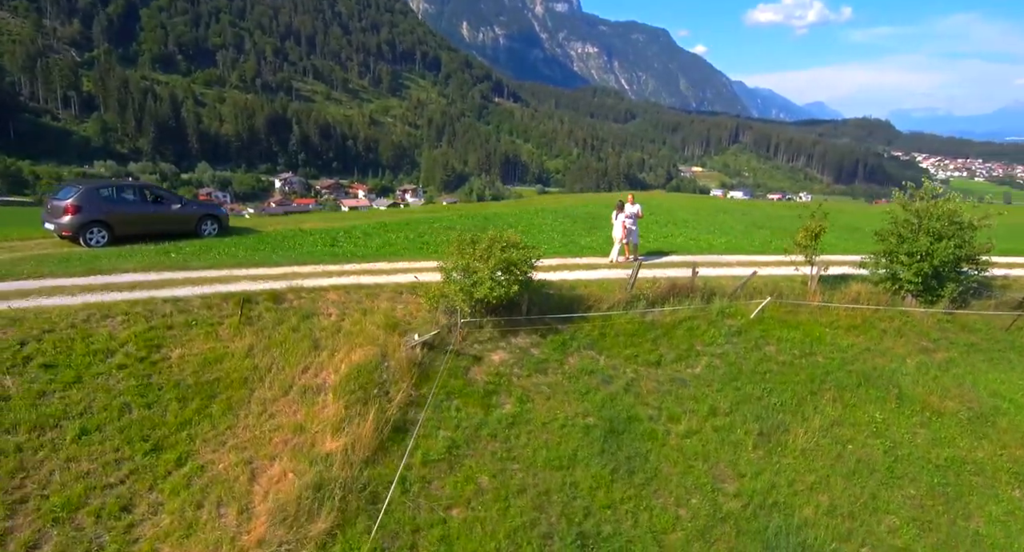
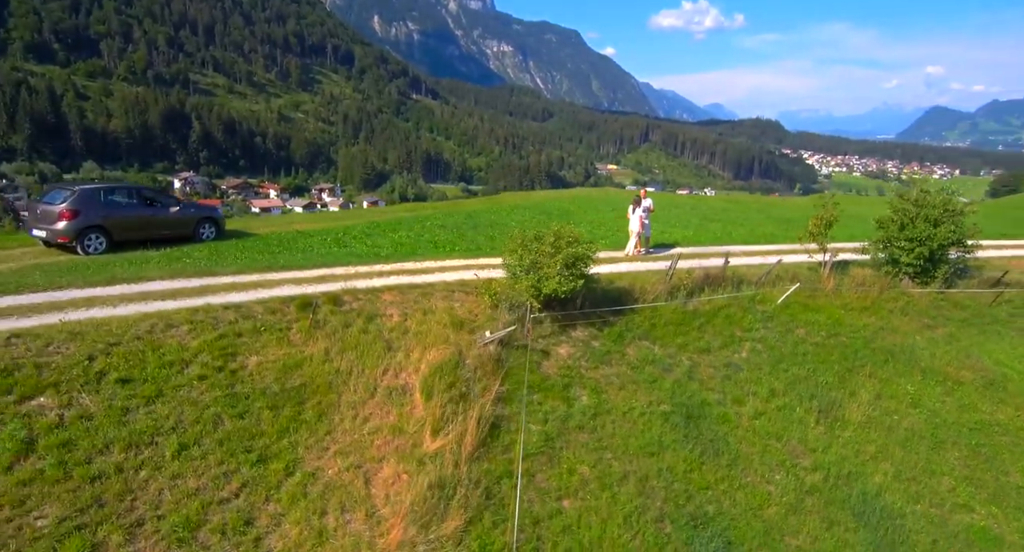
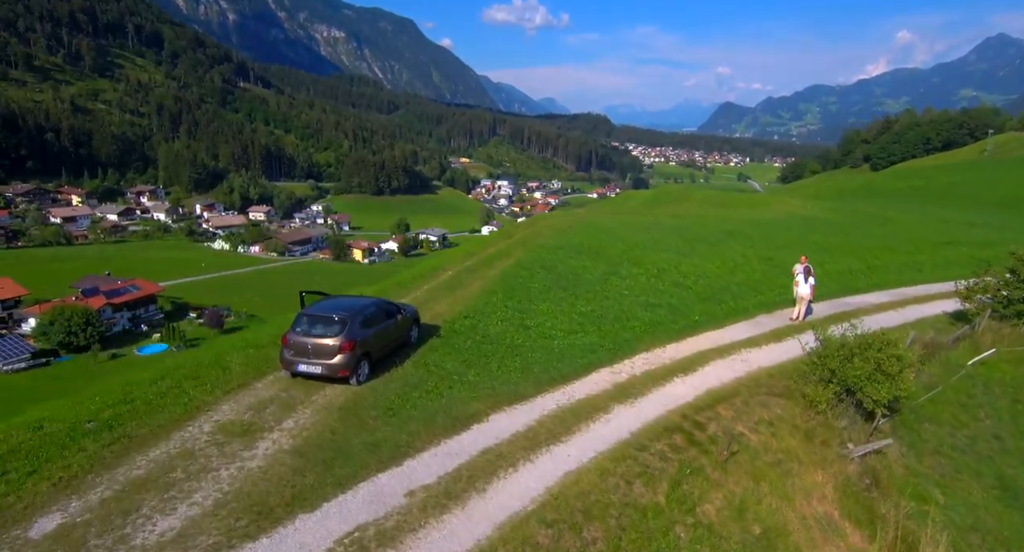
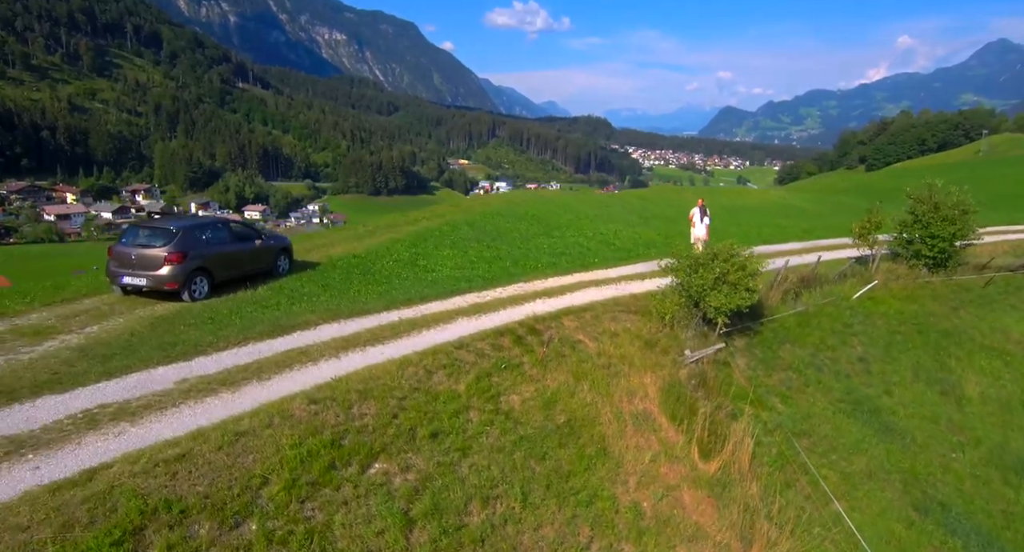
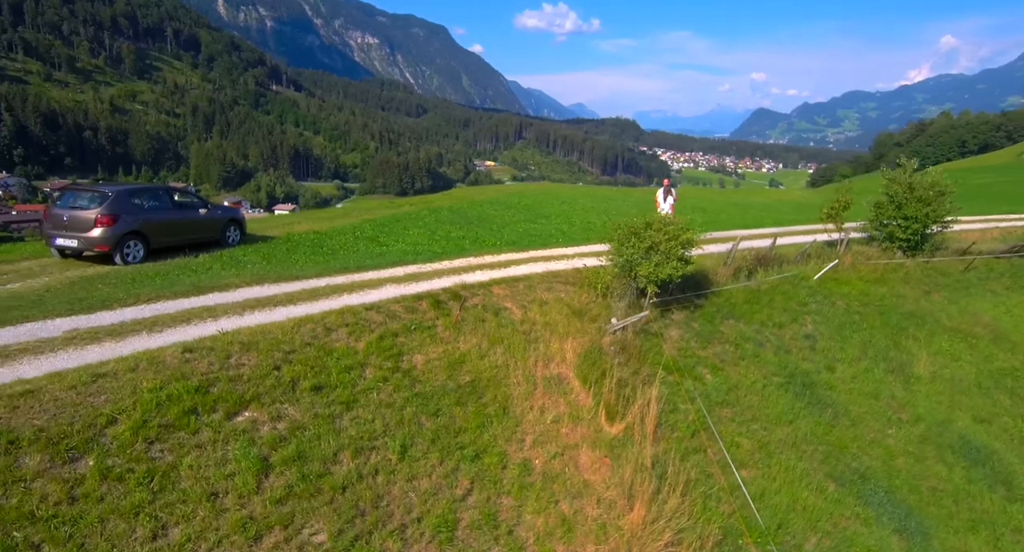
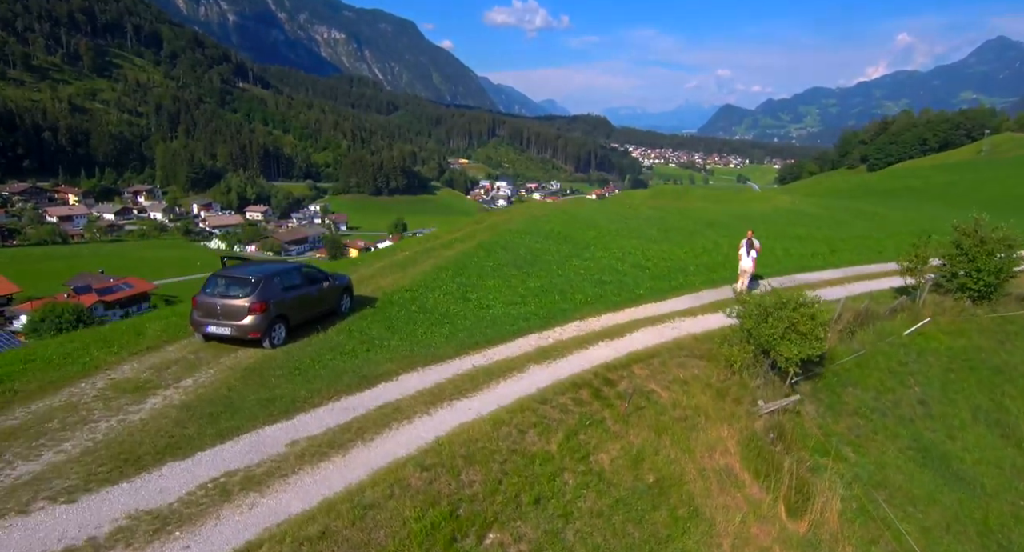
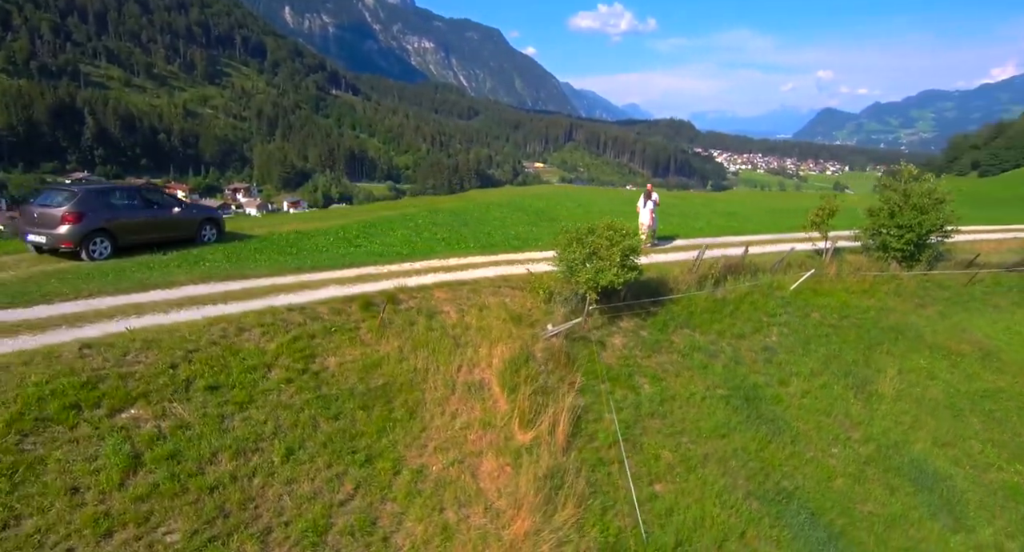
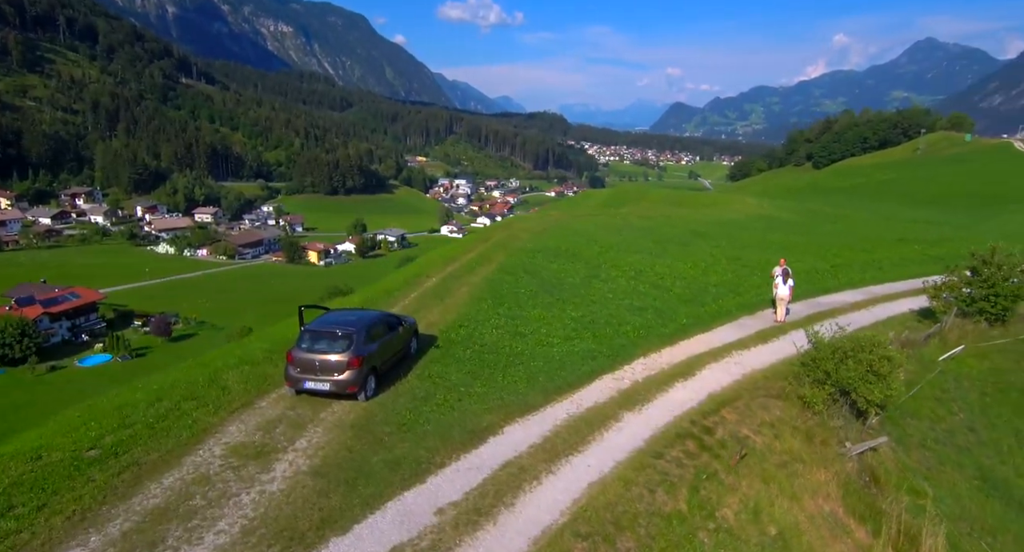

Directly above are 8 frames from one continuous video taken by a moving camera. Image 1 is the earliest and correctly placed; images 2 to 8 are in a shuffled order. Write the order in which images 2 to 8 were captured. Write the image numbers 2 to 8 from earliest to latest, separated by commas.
2, 7, 5, 4, 6, 3, 8
